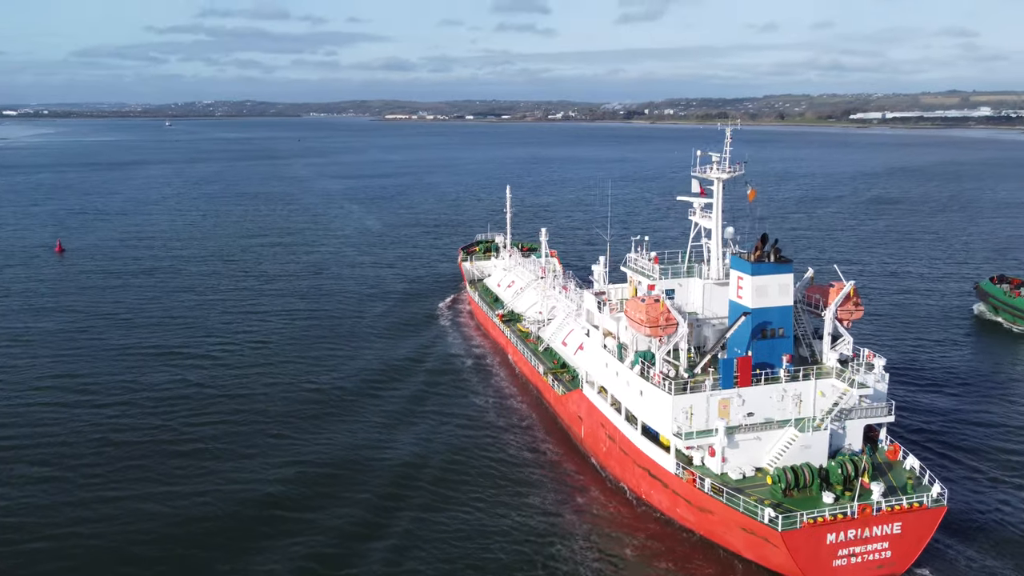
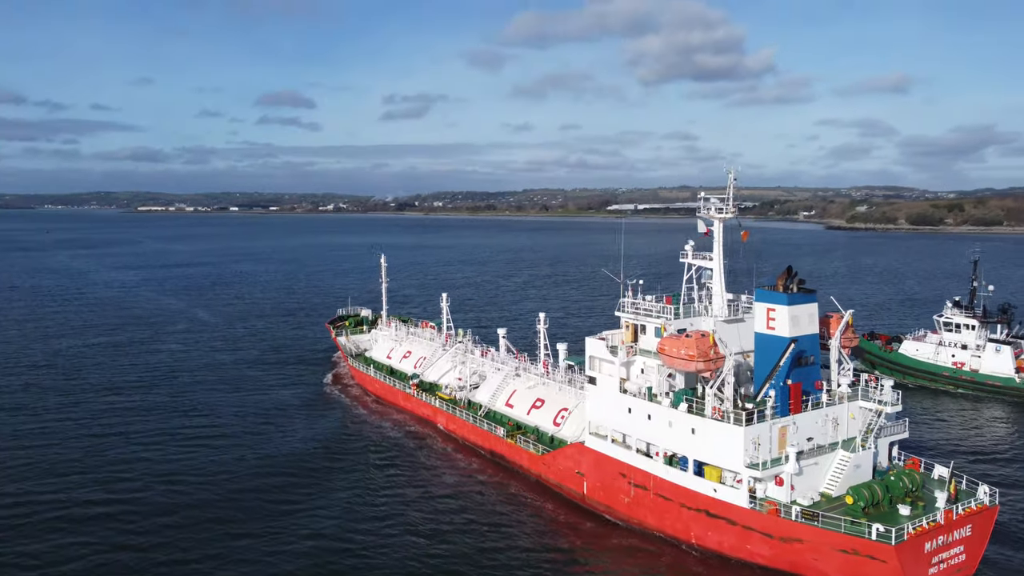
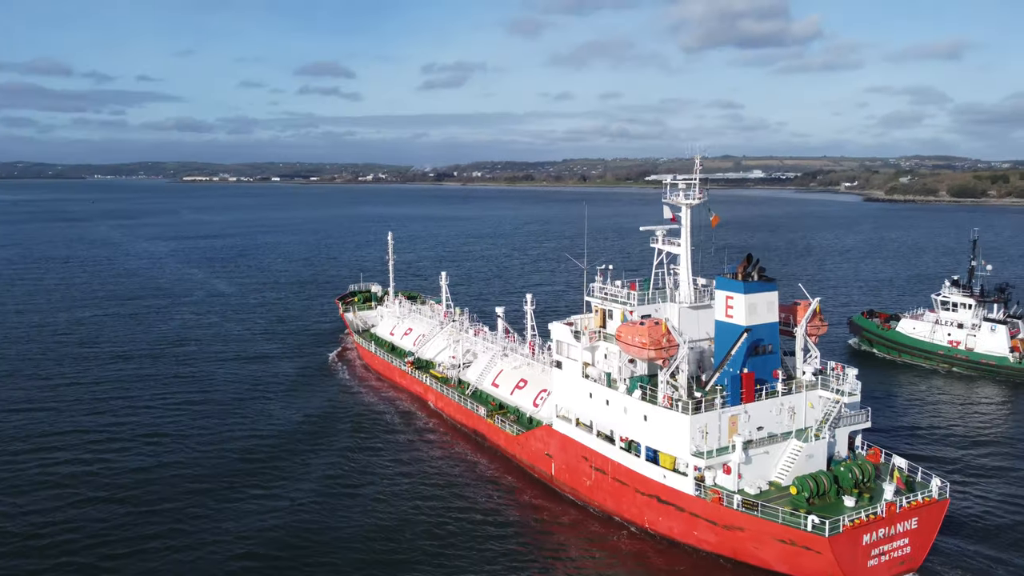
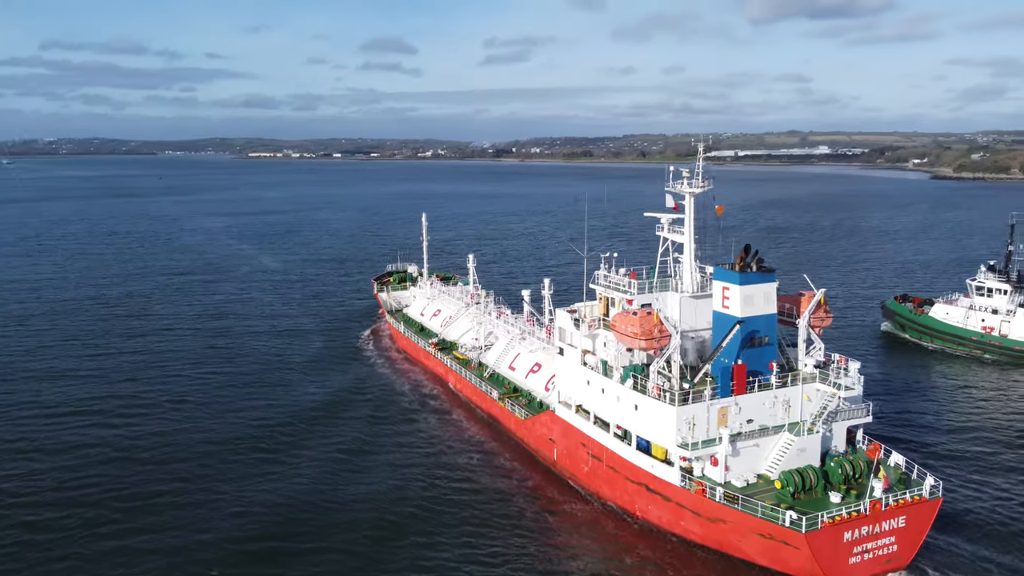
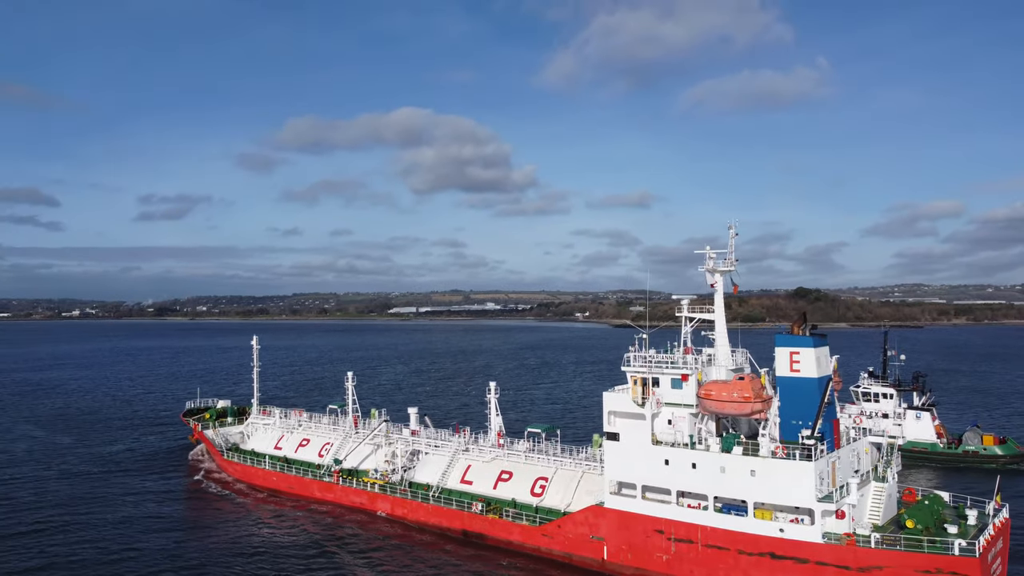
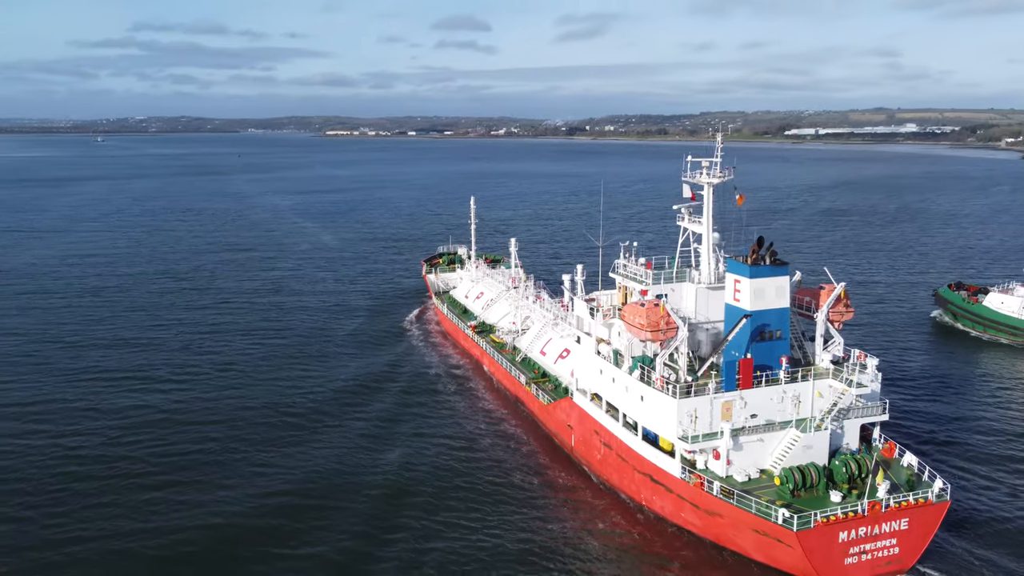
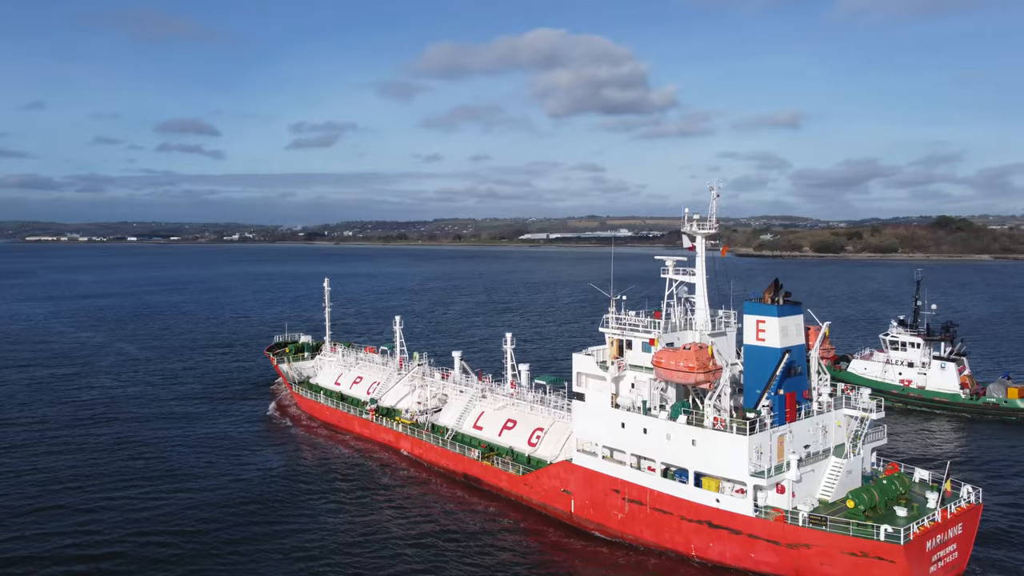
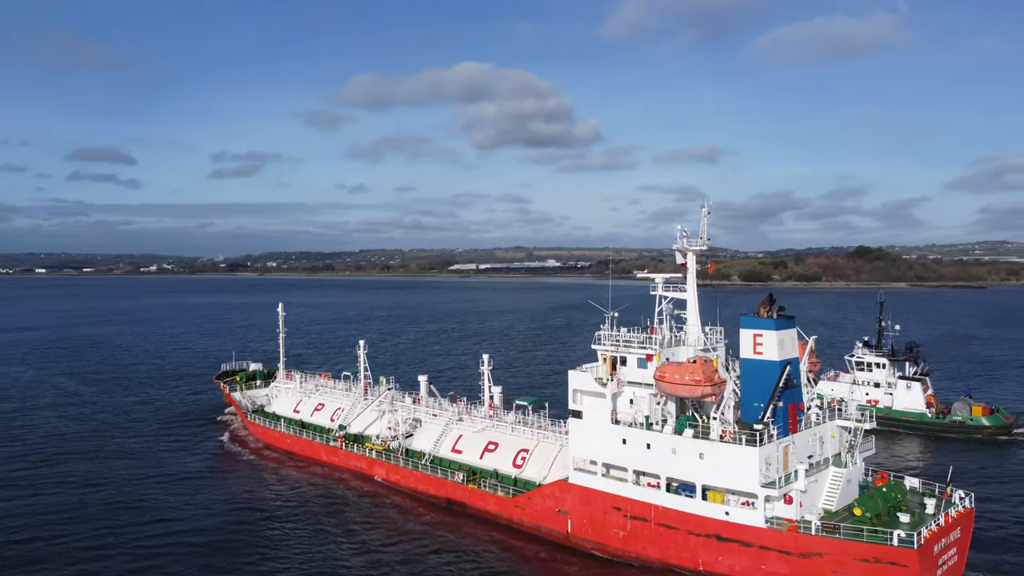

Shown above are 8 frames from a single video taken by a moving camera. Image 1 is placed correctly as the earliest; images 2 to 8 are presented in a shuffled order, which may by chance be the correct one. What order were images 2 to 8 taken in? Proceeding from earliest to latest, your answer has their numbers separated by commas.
6, 4, 3, 2, 7, 8, 5
